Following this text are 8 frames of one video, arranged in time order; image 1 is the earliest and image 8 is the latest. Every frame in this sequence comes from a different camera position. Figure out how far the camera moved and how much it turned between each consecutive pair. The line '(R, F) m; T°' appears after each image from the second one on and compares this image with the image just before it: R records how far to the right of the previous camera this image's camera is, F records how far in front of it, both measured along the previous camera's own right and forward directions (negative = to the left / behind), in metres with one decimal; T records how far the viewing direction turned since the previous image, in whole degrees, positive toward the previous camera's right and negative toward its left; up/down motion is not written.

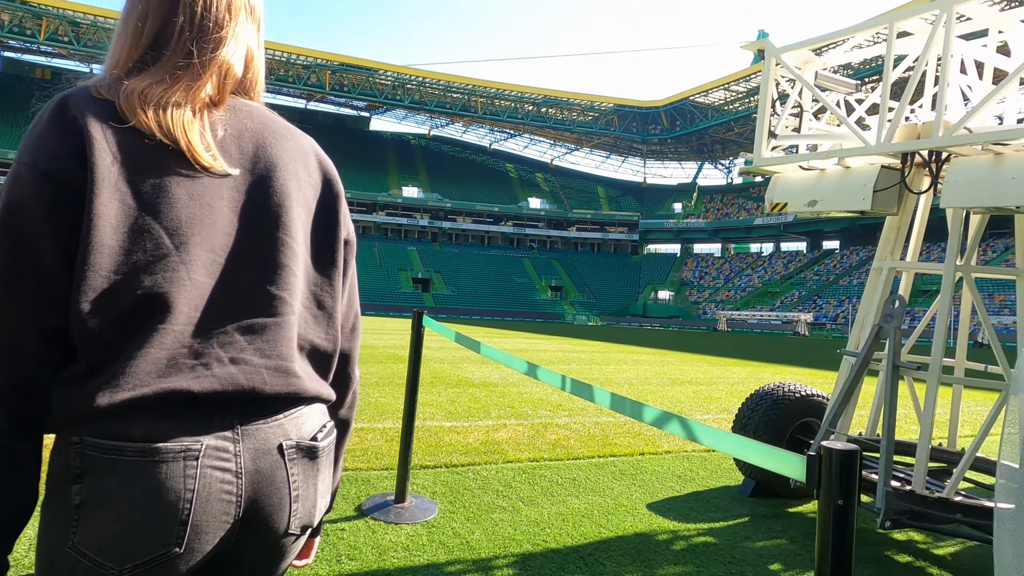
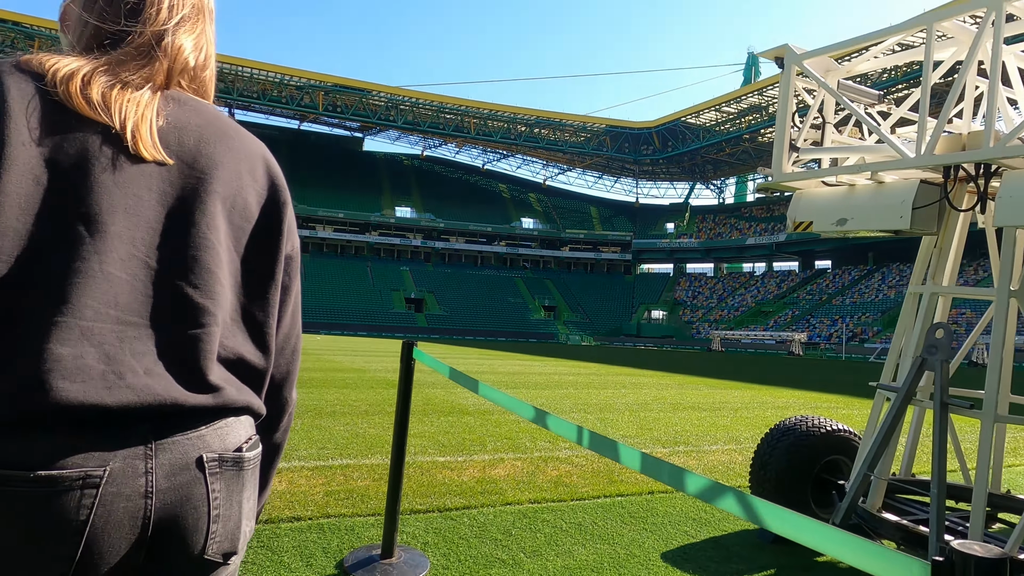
(0.0, +0.3) m; +1°
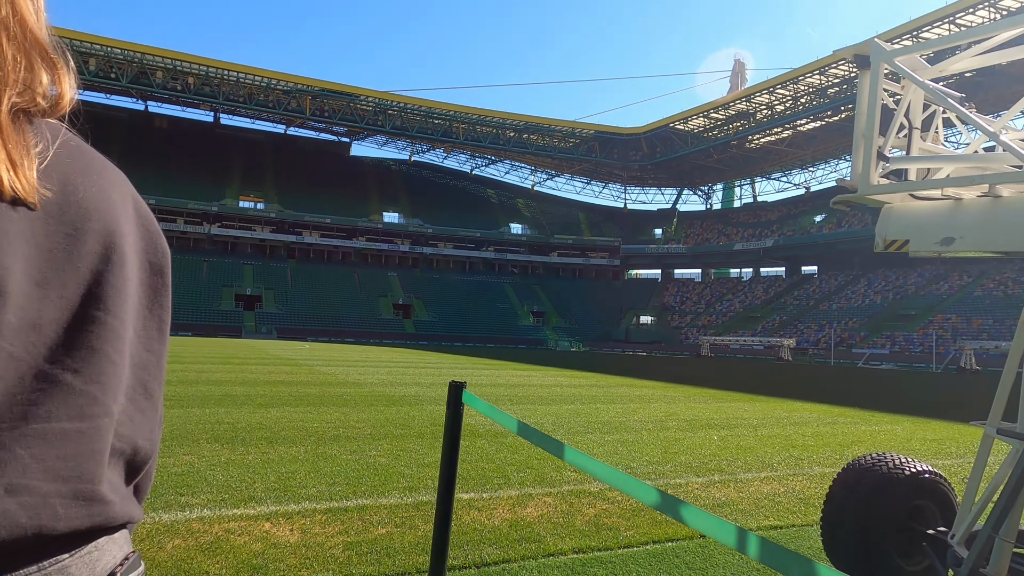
(-0.3, +0.4) m; +1°
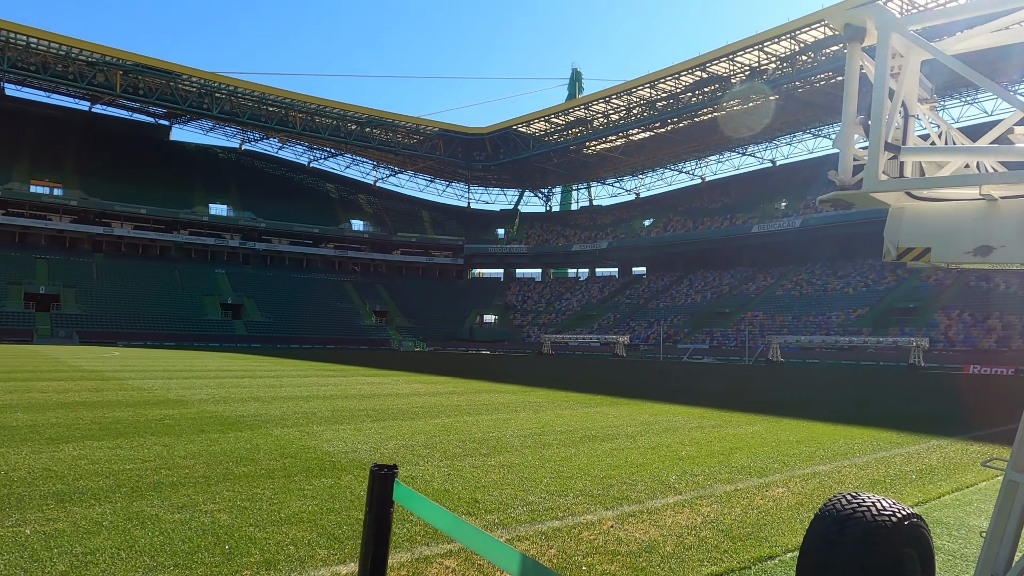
(-0.2, +0.8) m; +14°
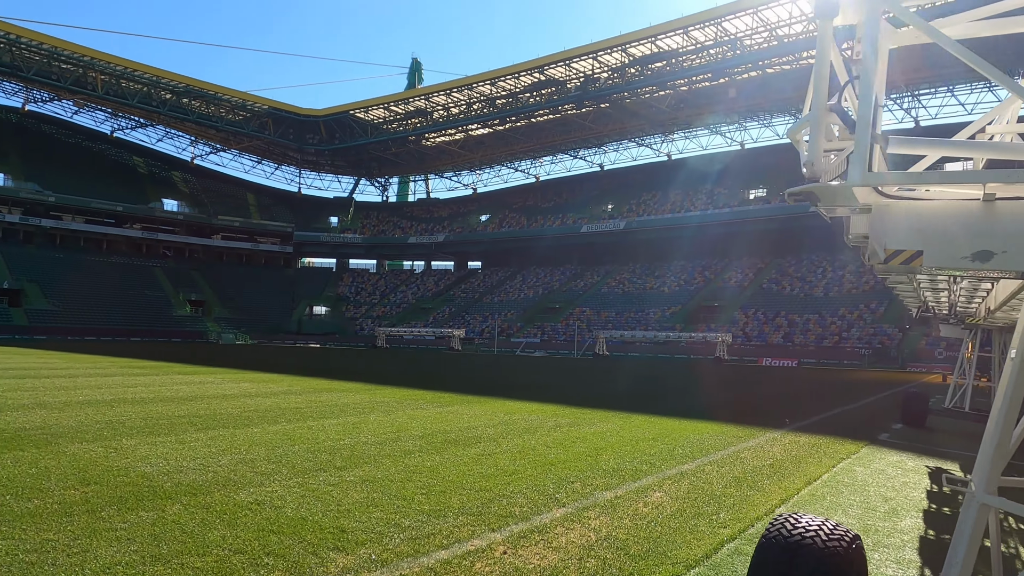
(-0.3, +0.6) m; +14°
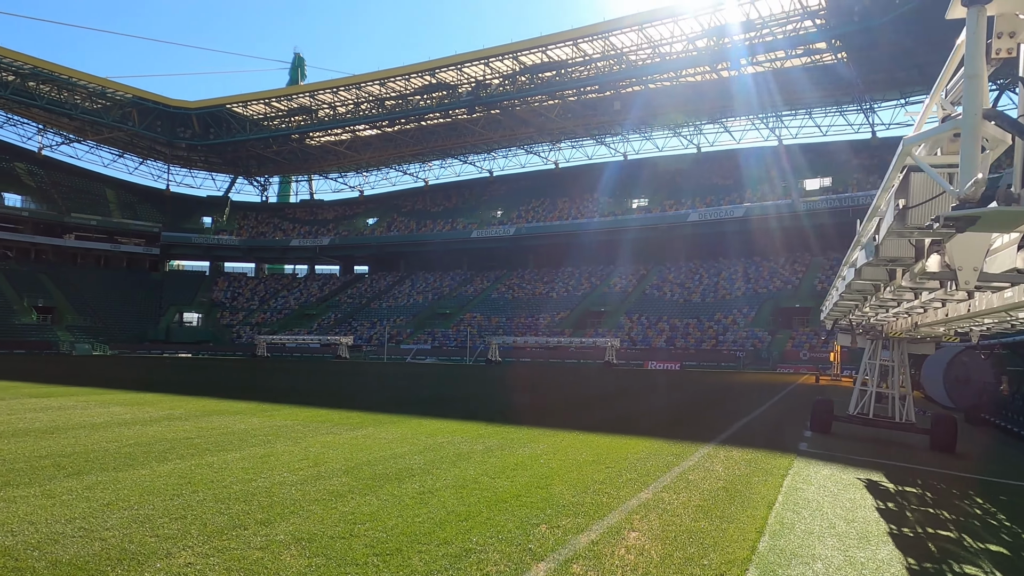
(-0.5, +0.6) m; +10°
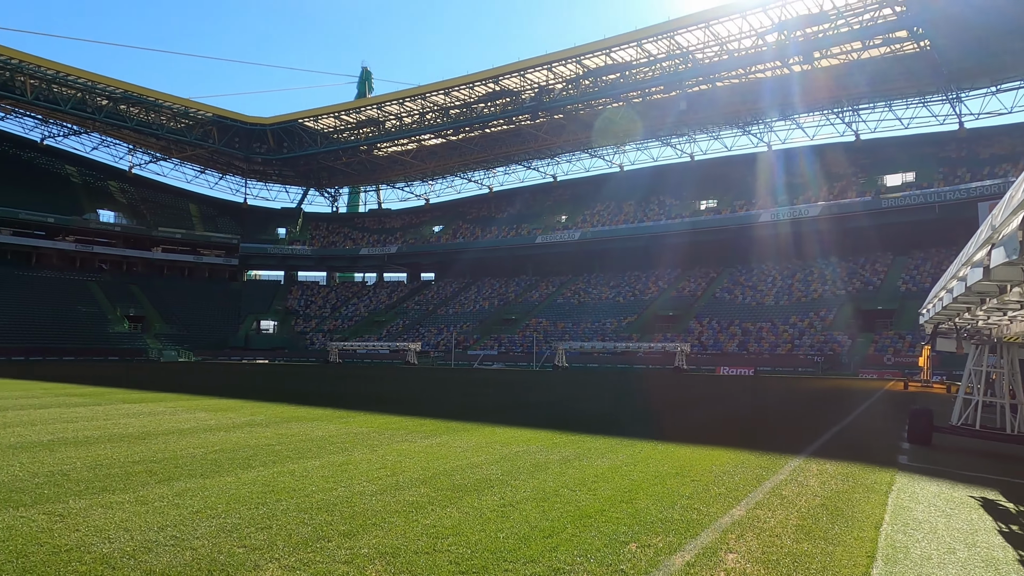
(-0.1, +0.2) m; -6°
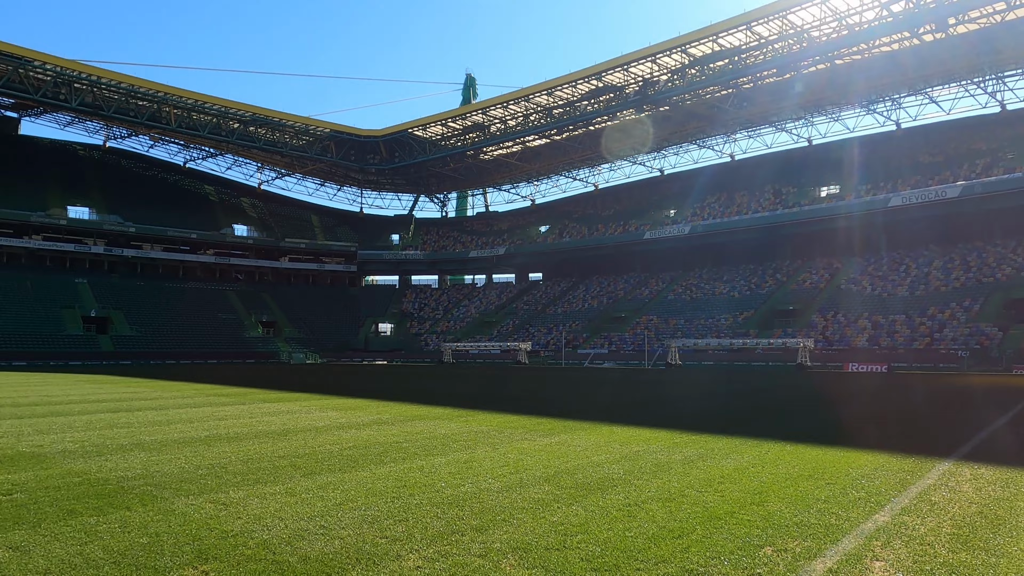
(-0.1, -0.1) m; -9°
